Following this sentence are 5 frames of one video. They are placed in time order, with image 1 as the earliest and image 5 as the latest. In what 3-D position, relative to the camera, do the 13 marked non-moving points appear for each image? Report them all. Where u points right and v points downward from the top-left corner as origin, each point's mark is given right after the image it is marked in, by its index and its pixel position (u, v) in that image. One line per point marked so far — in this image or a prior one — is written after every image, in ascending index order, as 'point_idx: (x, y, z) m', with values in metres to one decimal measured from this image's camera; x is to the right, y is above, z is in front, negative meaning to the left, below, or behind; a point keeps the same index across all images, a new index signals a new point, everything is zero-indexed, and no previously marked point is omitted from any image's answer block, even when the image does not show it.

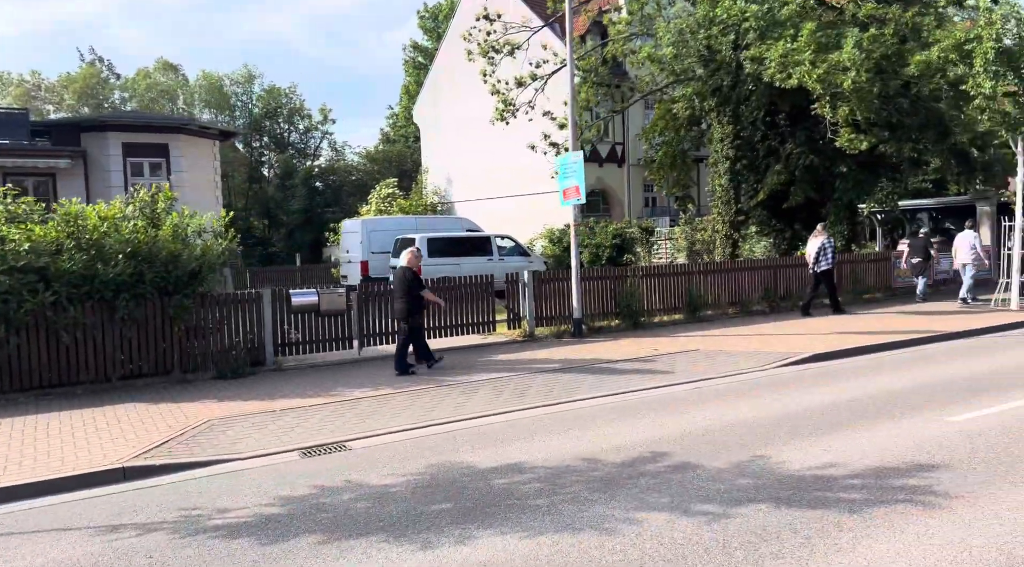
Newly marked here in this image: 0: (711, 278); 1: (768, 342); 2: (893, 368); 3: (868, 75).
0: (+3.5, +0.1, +16.2) m
1: (+3.9, -0.9, +13.8) m
2: (+4.3, -1.0, +10.6) m
3: (+6.6, +4.0, +17.4) m
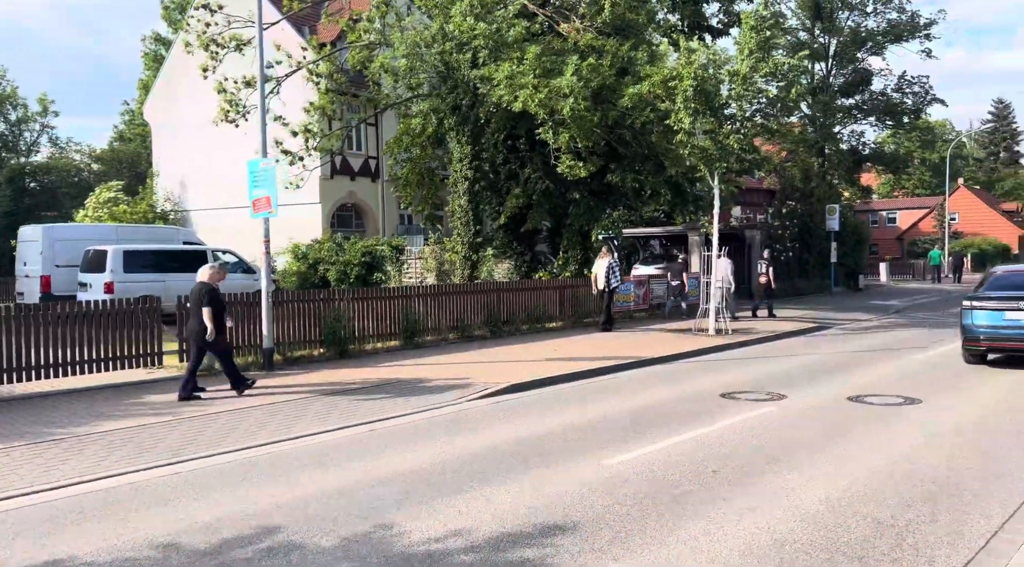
0: (-1.4, -0.3, +15.7) m
1: (-0.5, -1.2, +13.5) m
2: (+0.7, -1.4, +10.4) m
3: (+1.4, +3.5, +17.7) m
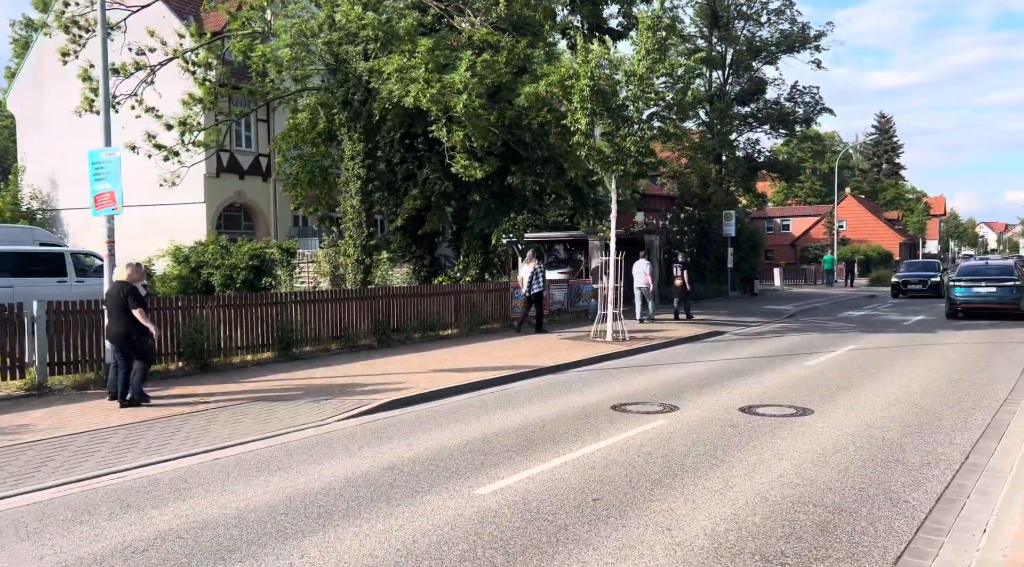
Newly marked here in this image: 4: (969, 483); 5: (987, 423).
0: (-3.2, -0.4, +14.6) m
1: (-2.1, -1.3, +12.5) m
2: (-0.6, -1.4, +9.6) m
3: (-0.6, +3.4, +16.9) m
4: (+3.4, -1.5, +6.7) m
5: (+4.8, -1.4, +9.4) m
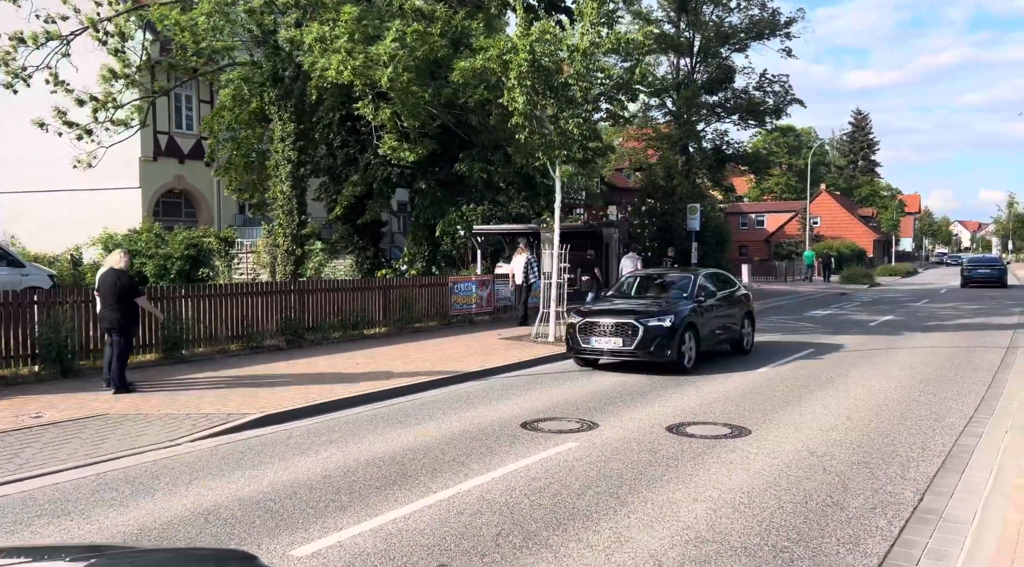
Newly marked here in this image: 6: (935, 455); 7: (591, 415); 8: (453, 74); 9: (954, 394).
0: (-4.4, -0.3, +13.1) m
1: (-3.2, -1.2, +11.0) m
2: (-1.6, -1.4, +8.1) m
3: (-1.8, +3.5, +15.4) m
4: (+2.4, -1.5, +5.4) m
5: (+3.8, -1.5, +8.1) m
6: (+3.6, -1.5, +7.9) m
7: (+0.8, -1.4, +9.5) m
8: (-1.1, +3.9, +17.0) m
9: (+5.3, -1.3, +11.1) m
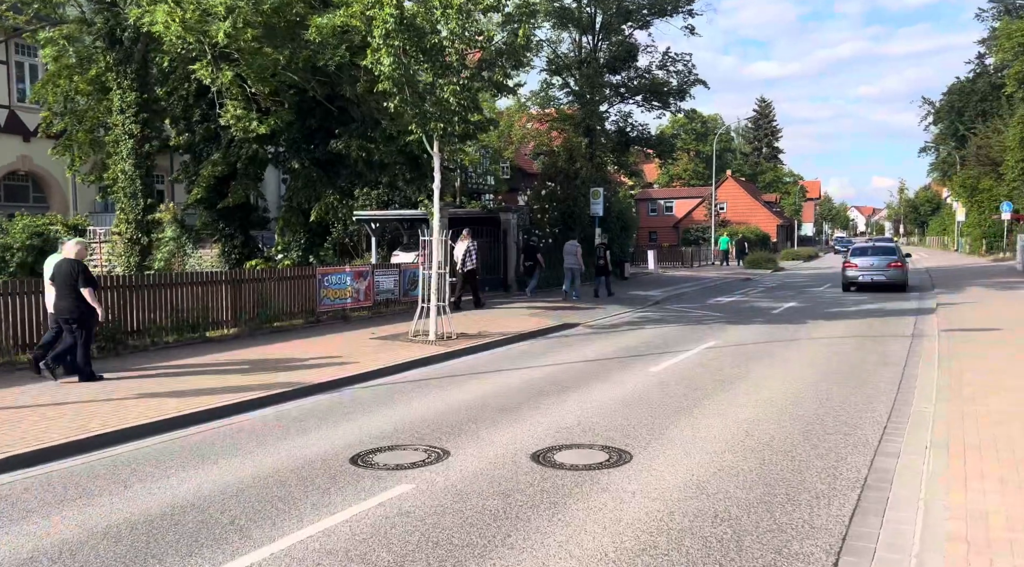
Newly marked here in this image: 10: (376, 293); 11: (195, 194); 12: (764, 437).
0: (-6.1, -0.2, +10.7) m
1: (-4.7, -1.2, +8.7) m
2: (-2.8, -1.4, +6.0) m
3: (-3.8, +3.6, +13.2) m
4: (+1.4, -1.5, +3.6) m
5: (+2.5, -1.4, +6.4) m
6: (+2.4, -1.4, +6.2) m
7: (-0.6, -1.3, +7.6) m
8: (-3.2, +4.0, +14.8) m
9: (+3.8, -1.2, +9.6) m
10: (-2.8, -0.2, +17.9) m
11: (-6.8, +1.8, +19.0) m
12: (+2.2, -1.3, +7.6) m
